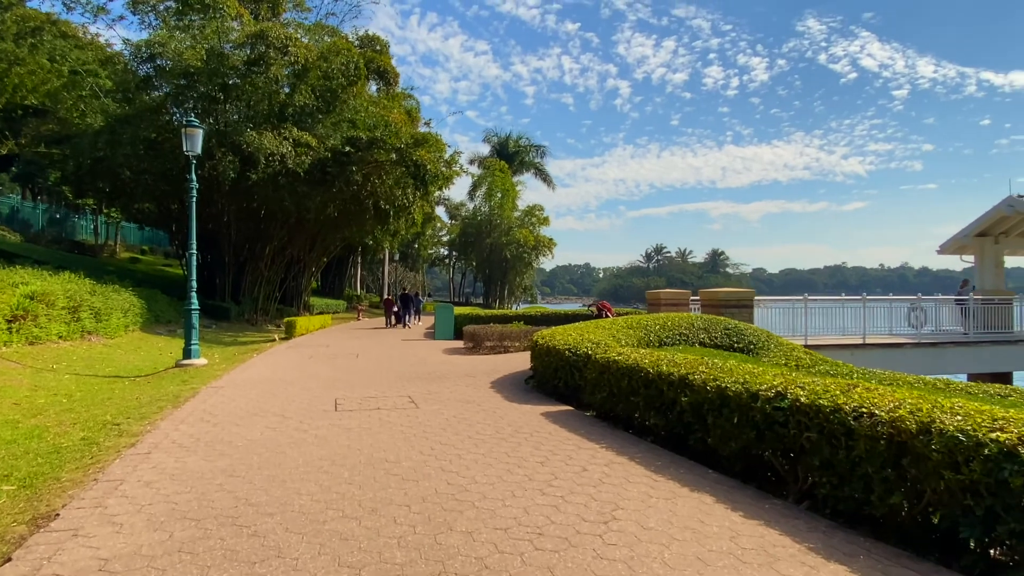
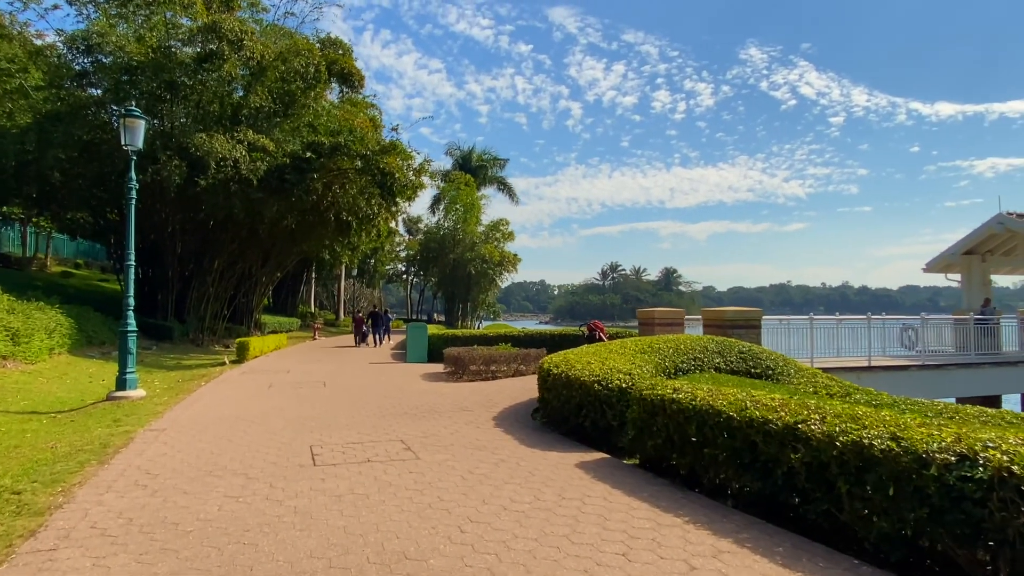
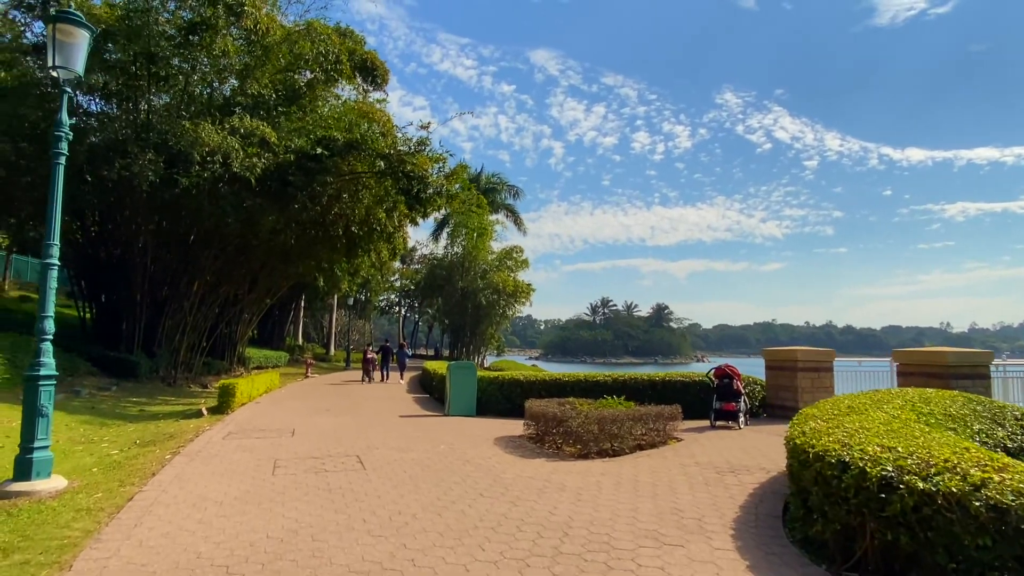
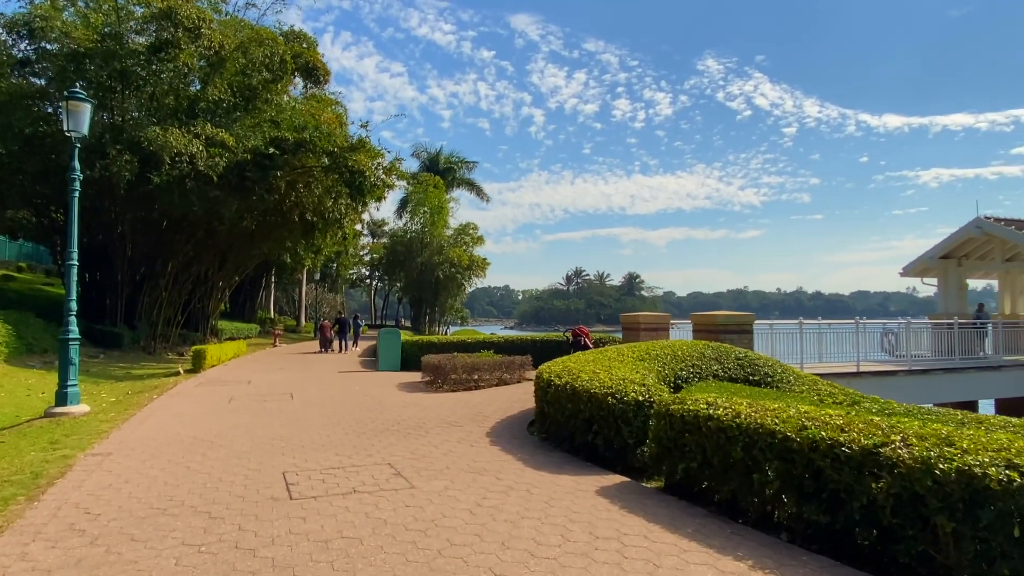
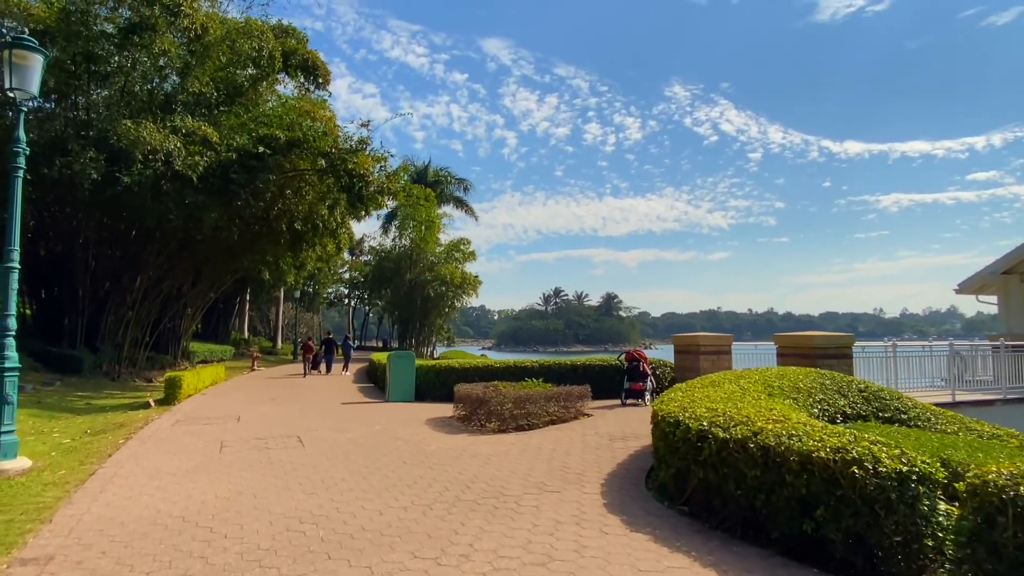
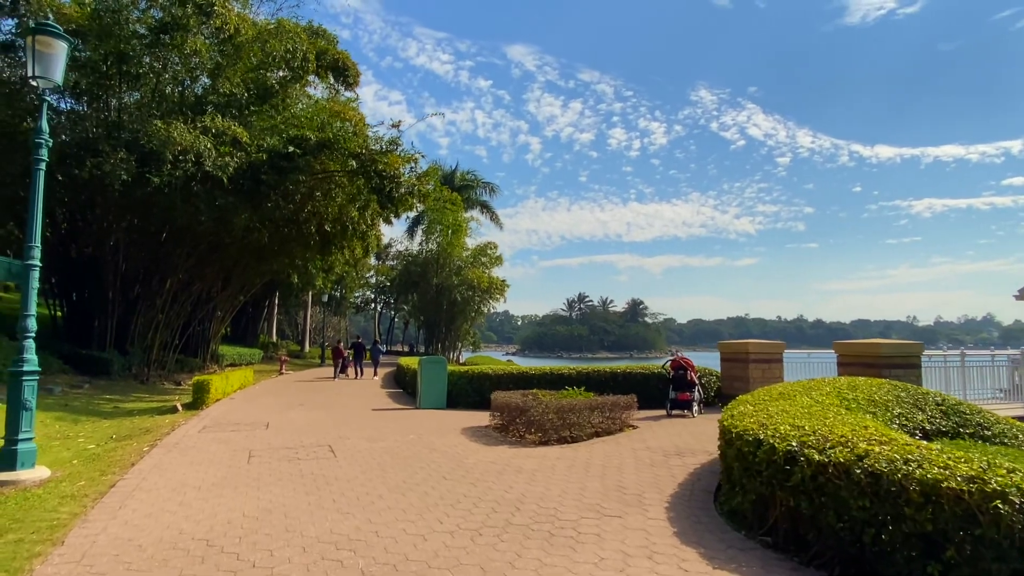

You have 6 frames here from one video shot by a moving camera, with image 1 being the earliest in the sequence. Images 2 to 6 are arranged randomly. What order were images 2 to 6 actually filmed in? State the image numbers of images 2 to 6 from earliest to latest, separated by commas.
2, 4, 5, 6, 3
